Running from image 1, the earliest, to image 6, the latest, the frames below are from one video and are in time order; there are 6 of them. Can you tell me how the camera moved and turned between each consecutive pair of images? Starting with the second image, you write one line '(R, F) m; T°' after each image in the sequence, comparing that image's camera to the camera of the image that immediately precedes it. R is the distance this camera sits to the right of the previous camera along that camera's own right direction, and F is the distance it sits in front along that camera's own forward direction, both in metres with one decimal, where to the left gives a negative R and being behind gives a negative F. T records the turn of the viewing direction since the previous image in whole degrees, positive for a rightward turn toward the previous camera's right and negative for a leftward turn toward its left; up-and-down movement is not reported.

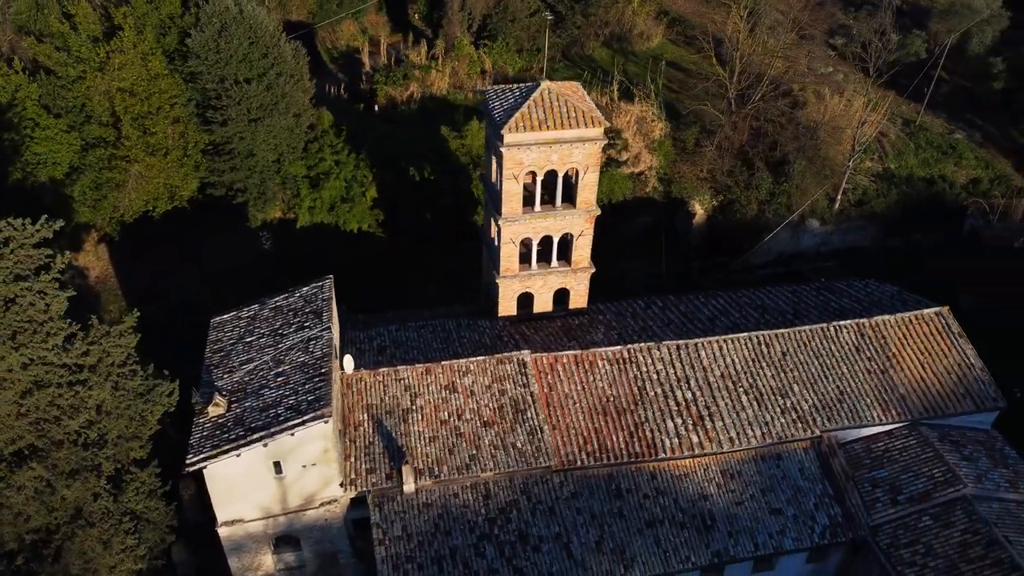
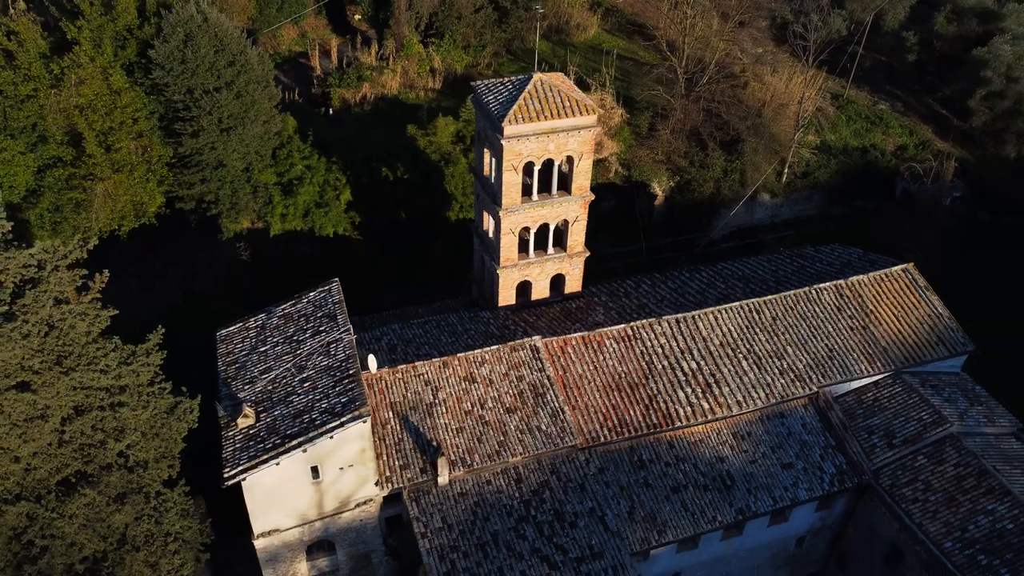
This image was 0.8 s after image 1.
(-2.5, -0.4) m; +6°
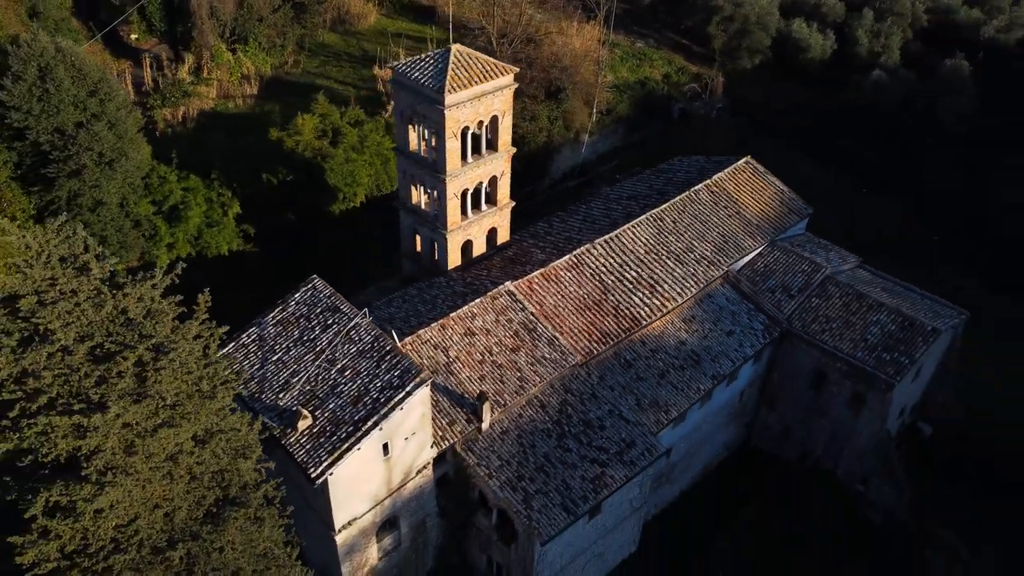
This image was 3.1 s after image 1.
(-7.0, -0.7) m; +19°
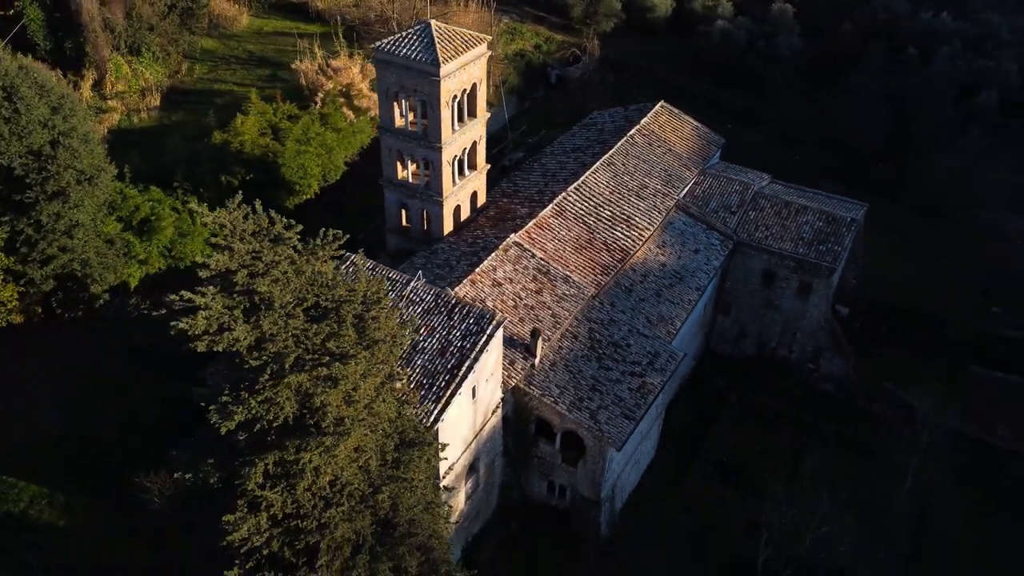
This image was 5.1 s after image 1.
(-6.2, -1.2) m; +13°
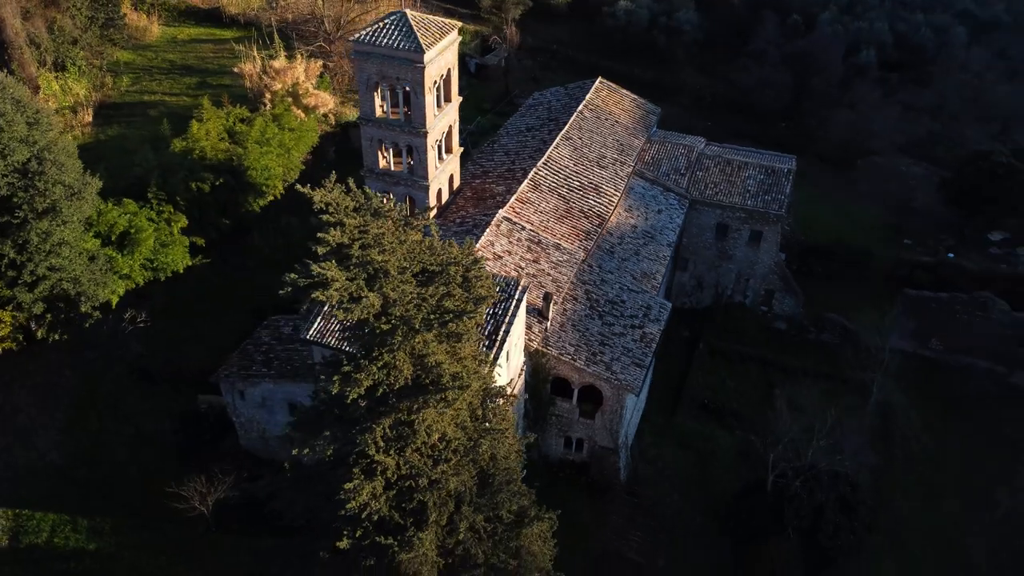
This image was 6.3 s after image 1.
(-3.8, -0.9) m; +8°
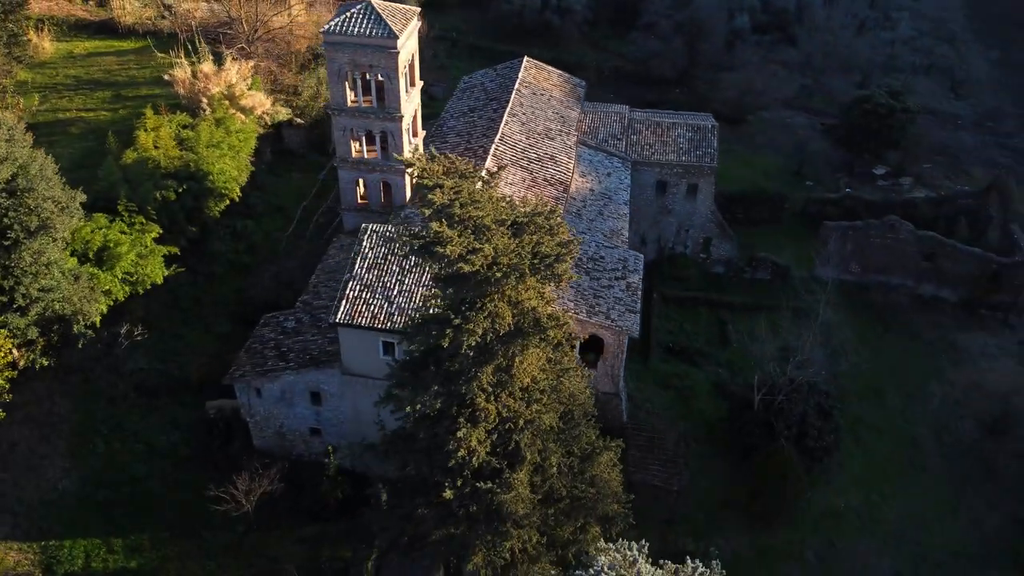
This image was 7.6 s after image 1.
(-4.2, -0.9) m; +9°
